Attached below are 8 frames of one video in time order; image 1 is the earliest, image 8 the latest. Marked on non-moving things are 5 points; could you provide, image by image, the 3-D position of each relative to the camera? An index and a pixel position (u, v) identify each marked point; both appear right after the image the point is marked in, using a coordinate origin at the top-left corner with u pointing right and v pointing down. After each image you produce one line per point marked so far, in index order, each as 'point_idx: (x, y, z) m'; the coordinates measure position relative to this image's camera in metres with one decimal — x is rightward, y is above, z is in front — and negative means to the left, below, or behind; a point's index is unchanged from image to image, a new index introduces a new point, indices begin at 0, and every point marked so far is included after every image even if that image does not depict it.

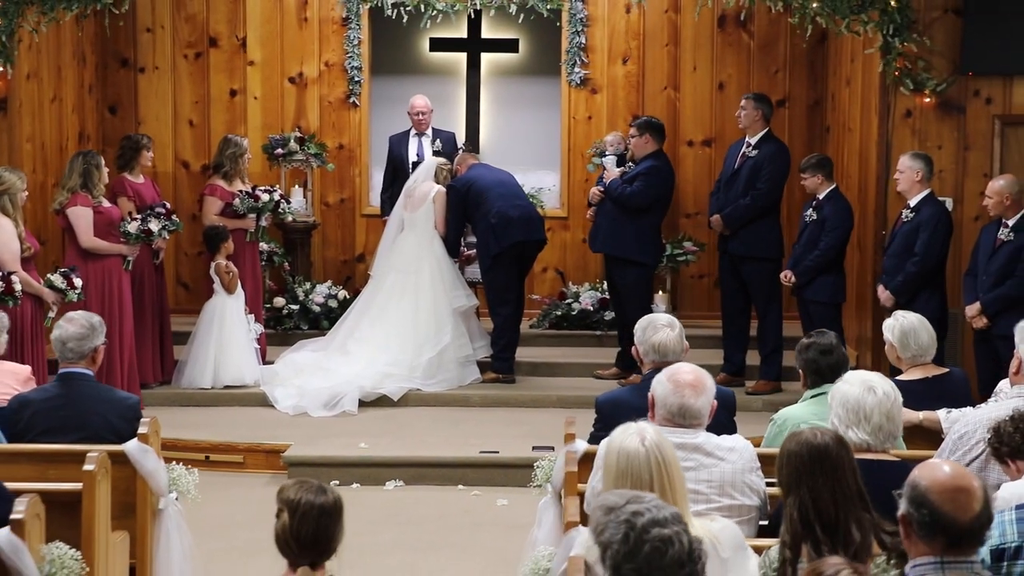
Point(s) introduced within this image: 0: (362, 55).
0: (-1.1, +1.7, +10.1) m
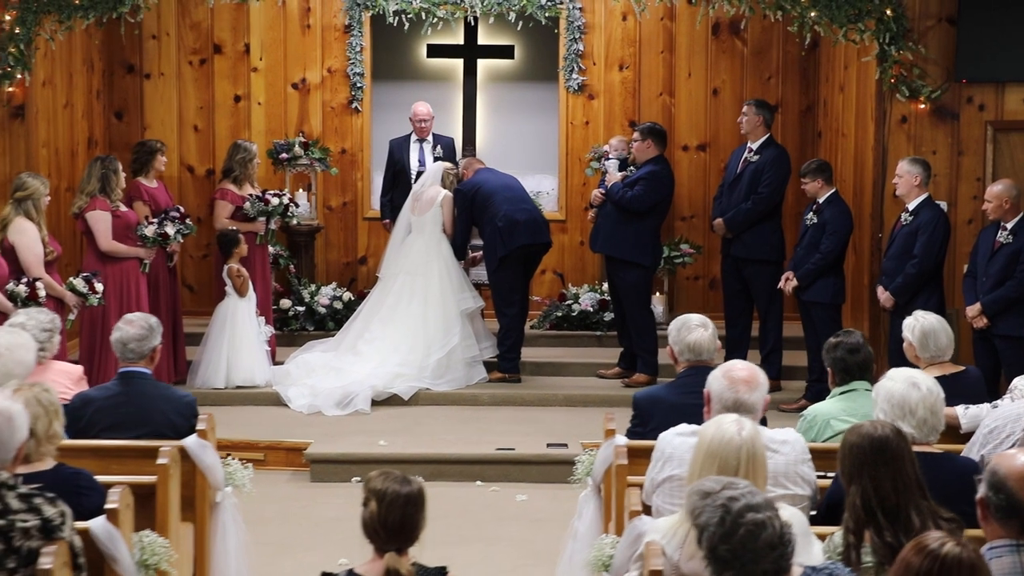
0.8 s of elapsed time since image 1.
0: (-1.1, +1.6, +10.3) m
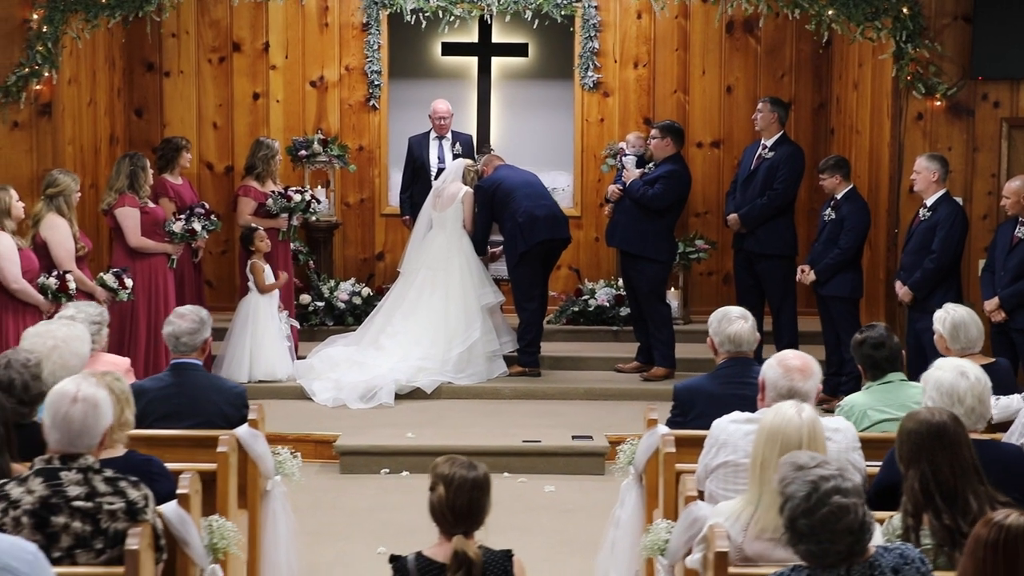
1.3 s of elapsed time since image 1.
0: (-1.0, +1.7, +10.4) m
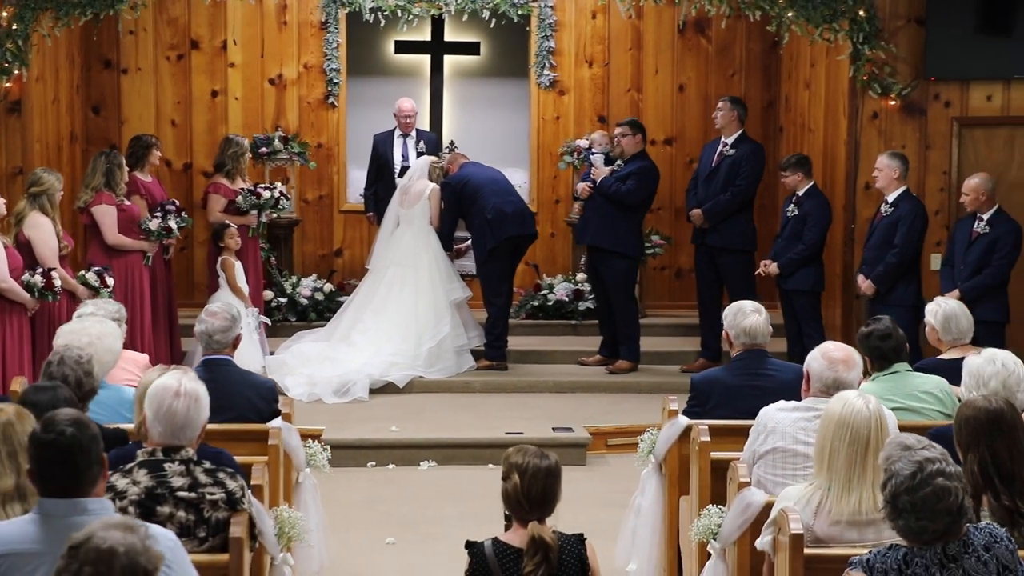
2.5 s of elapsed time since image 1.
0: (-1.3, +1.7, +10.5) m
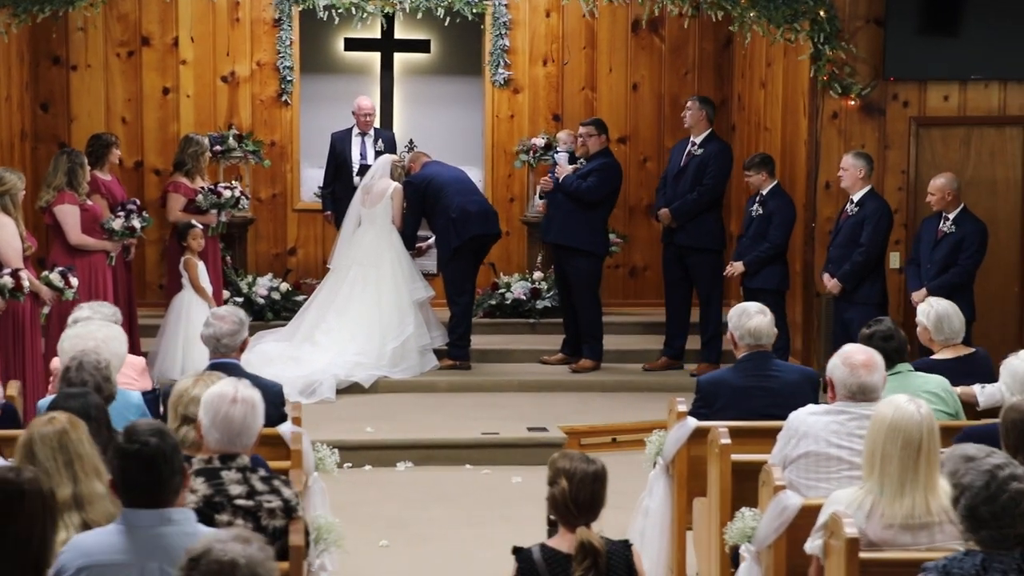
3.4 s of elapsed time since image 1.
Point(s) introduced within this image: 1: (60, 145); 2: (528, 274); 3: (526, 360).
0: (-1.6, +1.7, +10.4) m
1: (-3.2, +1.0, +10.1) m
2: (+0.1, +0.1, +10.4) m
3: (+0.1, -0.5, +9.3) m
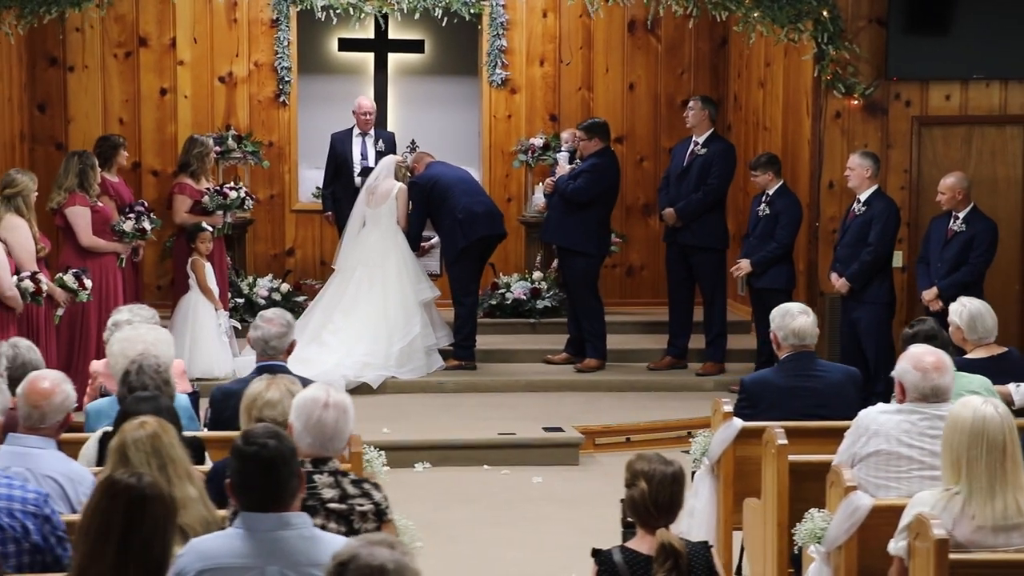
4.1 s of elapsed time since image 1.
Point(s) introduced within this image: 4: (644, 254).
0: (-1.6, +1.7, +10.4) m
1: (-3.2, +1.0, +10.1) m
2: (+0.1, +0.1, +10.4) m
3: (+0.1, -0.5, +9.3) m
4: (+1.0, +0.3, +10.9) m
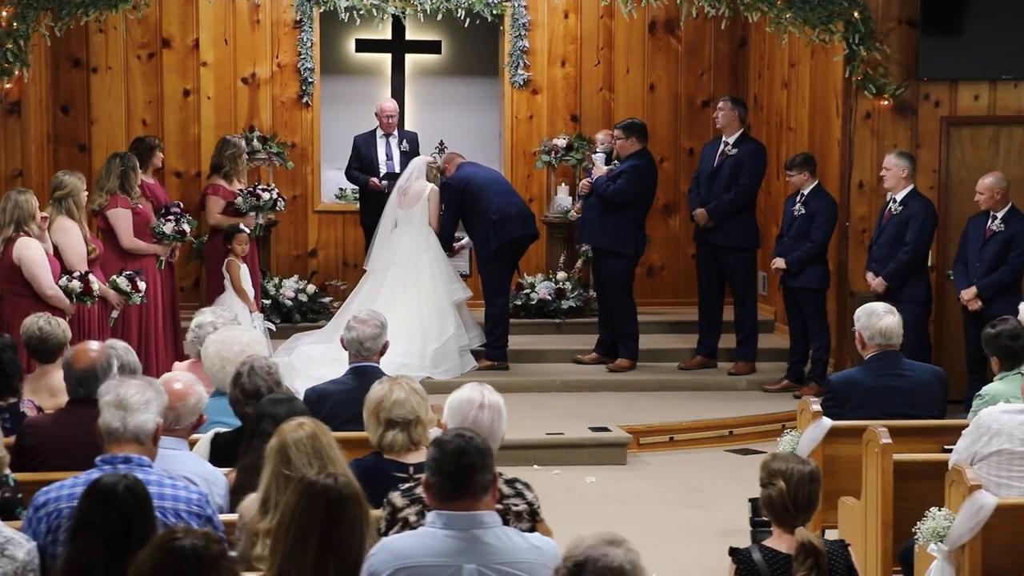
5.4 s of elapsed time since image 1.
0: (-1.4, +1.7, +10.4) m
1: (-3.0, +1.0, +10.1) m
2: (+0.3, +0.1, +10.4) m
3: (+0.3, -0.5, +9.3) m
4: (+1.2, +0.3, +11.0) m
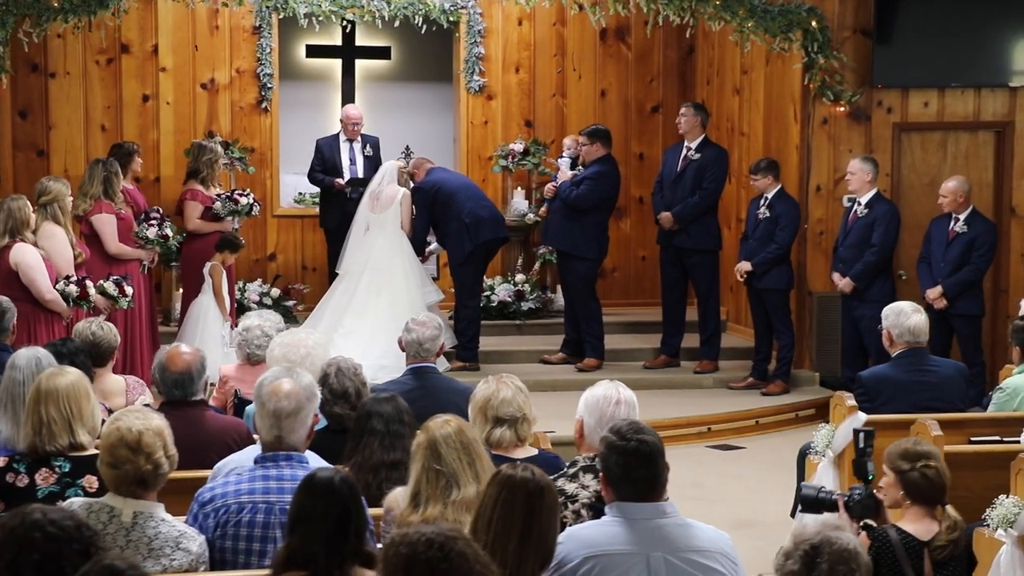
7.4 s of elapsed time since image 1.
0: (-1.7, +1.7, +10.4) m
1: (-3.3, +0.9, +10.0) m
2: (0.0, +0.1, +10.6) m
3: (+0.1, -0.5, +9.5) m
4: (+0.8, +0.2, +11.2) m
